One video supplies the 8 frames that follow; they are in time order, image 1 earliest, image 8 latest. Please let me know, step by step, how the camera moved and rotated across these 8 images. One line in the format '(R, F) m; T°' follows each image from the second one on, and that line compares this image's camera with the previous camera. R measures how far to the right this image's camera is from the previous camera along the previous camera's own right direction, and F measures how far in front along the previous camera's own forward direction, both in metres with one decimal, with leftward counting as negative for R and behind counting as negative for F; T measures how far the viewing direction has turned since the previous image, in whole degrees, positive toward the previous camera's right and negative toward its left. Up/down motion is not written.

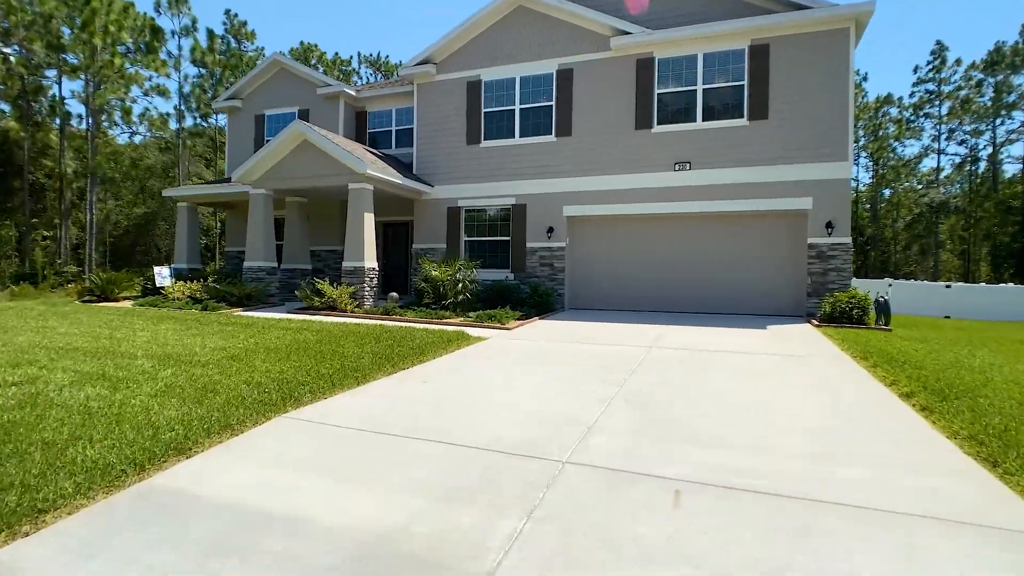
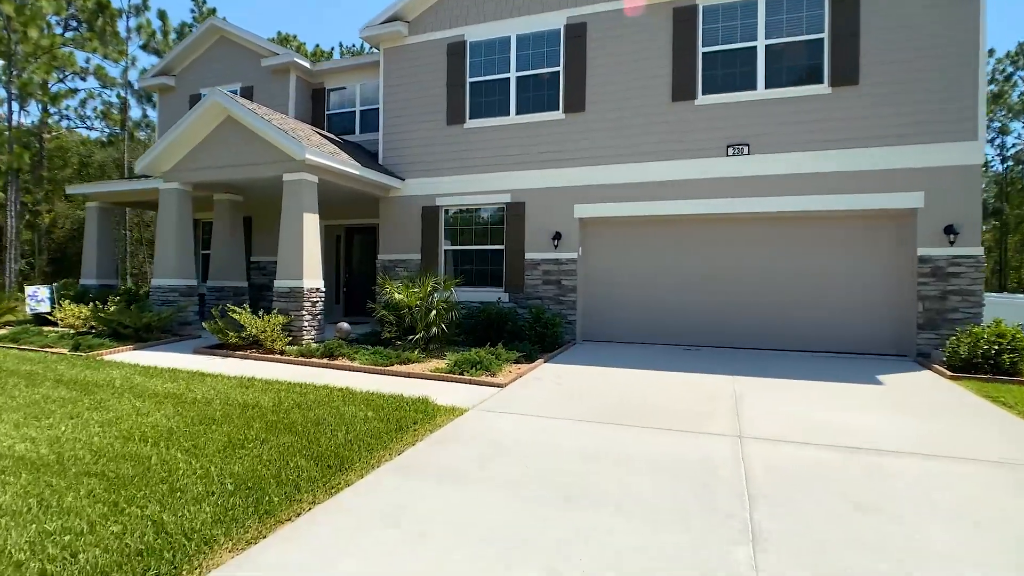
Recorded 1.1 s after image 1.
(0.0, +3.6) m; +1°
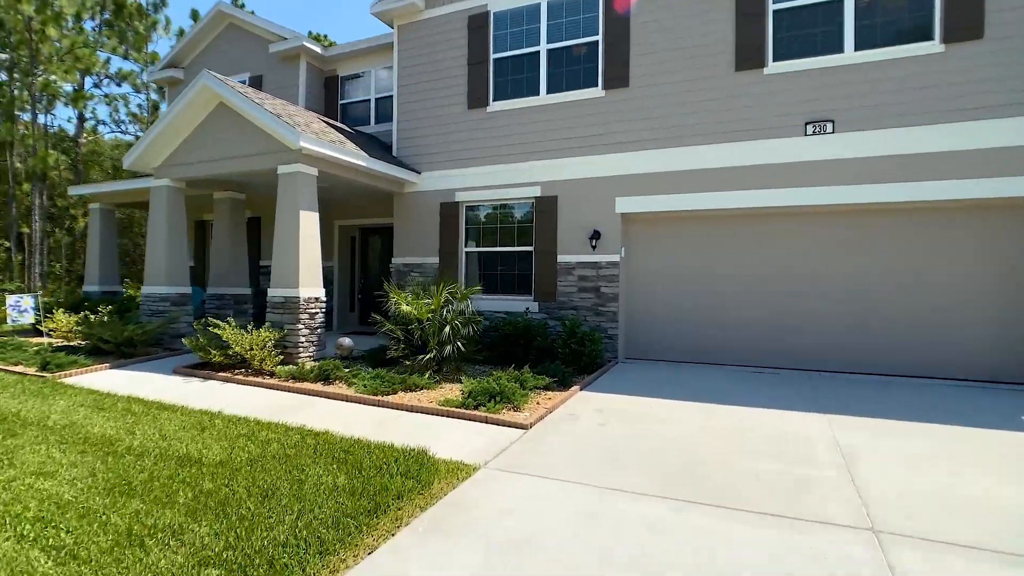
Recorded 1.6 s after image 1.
(+0.1, +1.6) m; -4°
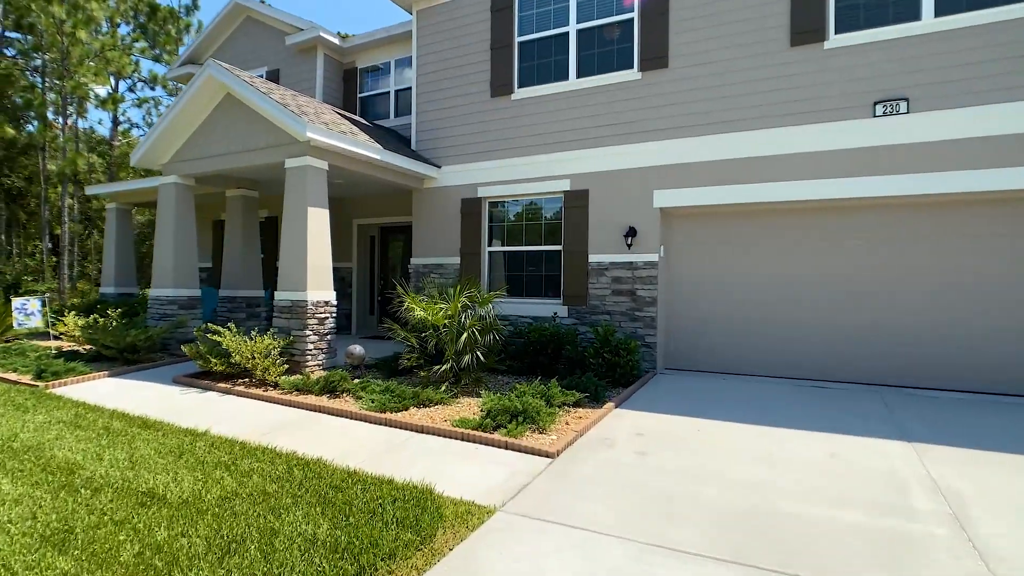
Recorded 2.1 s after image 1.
(0.0, +0.8) m; -3°
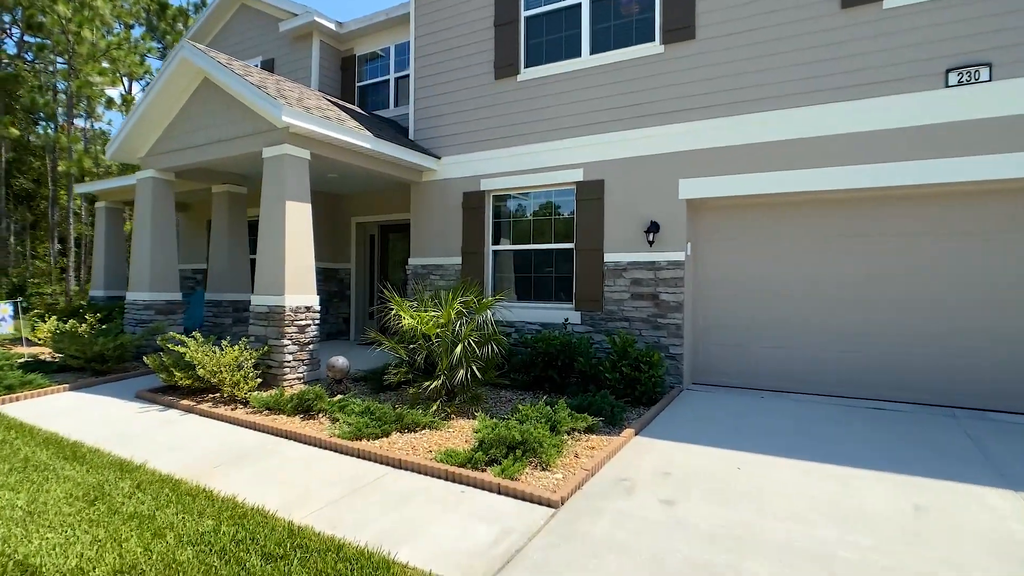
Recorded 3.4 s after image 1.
(+0.2, +1.0) m; -2°
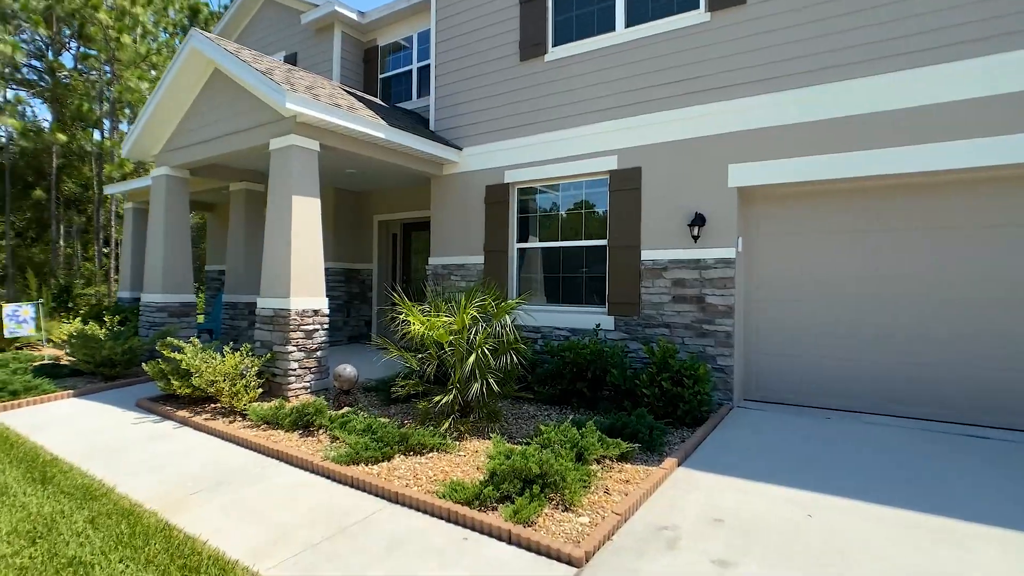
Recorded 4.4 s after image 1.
(+0.2, +0.7) m; -4°
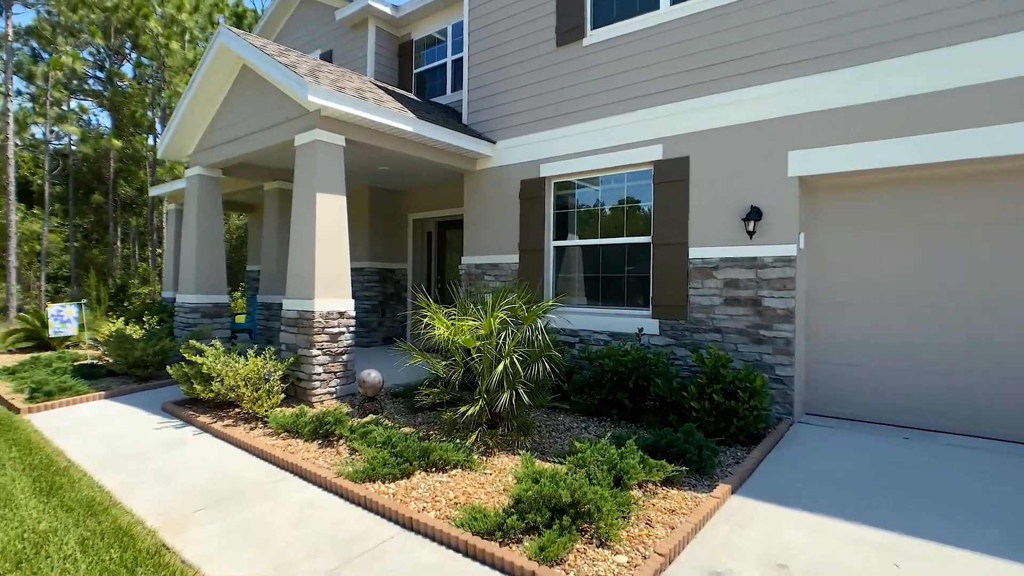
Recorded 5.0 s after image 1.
(+0.1, +0.5) m; -4°
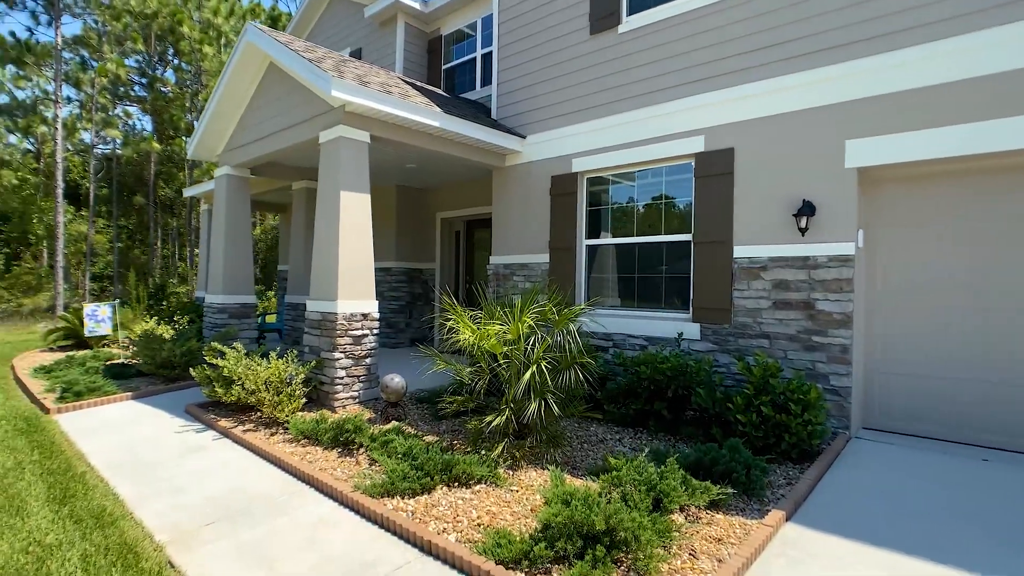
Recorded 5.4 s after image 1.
(0.0, +0.3) m; -3°
